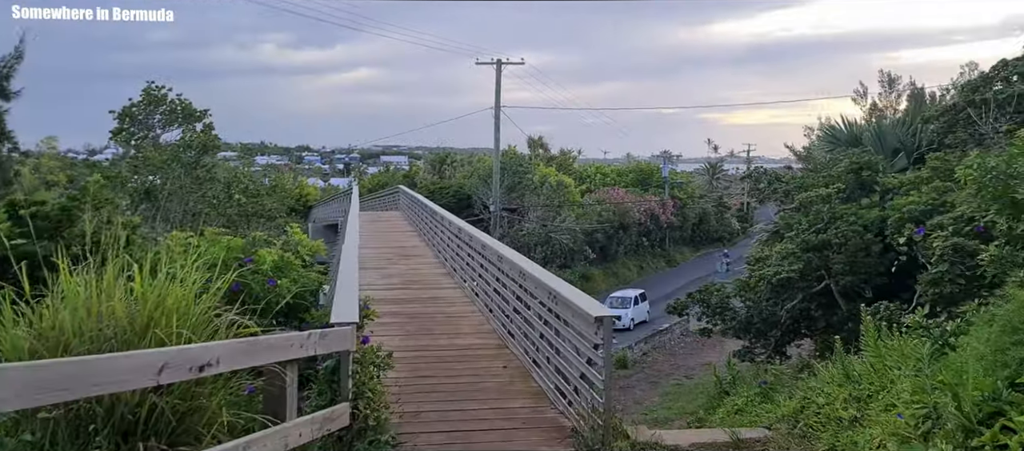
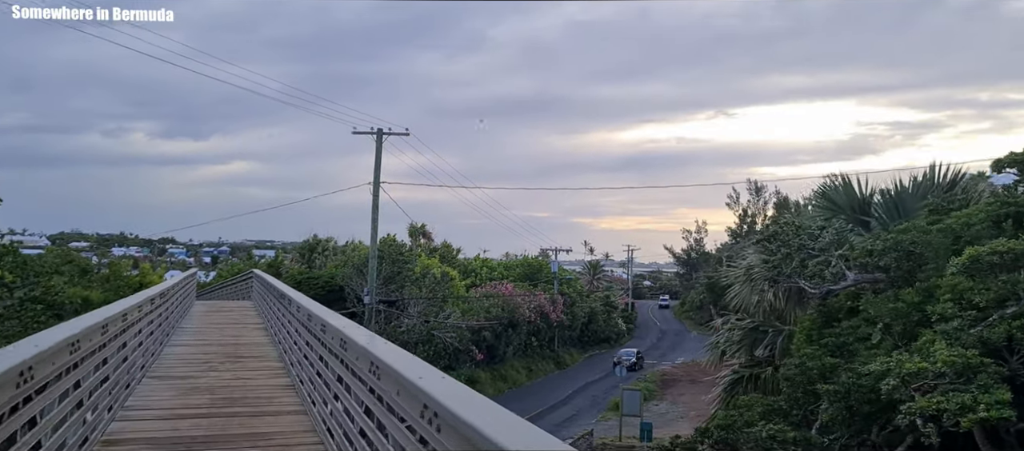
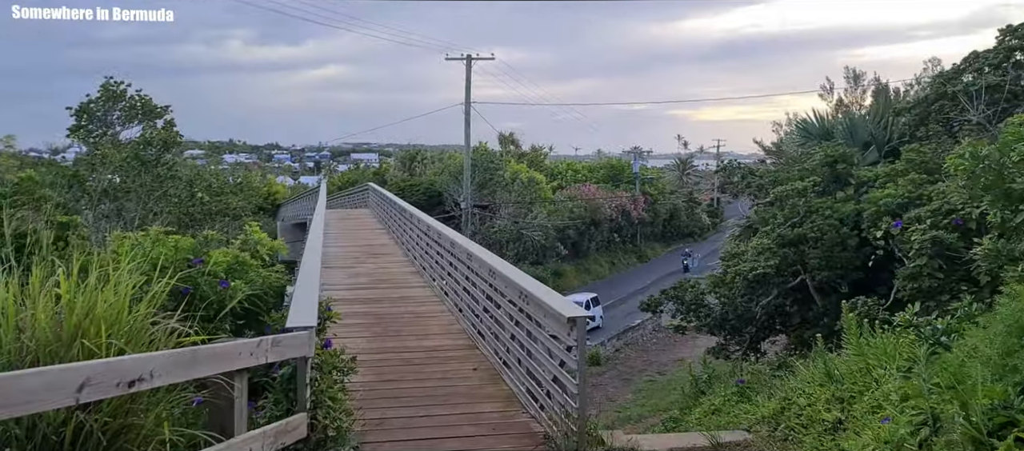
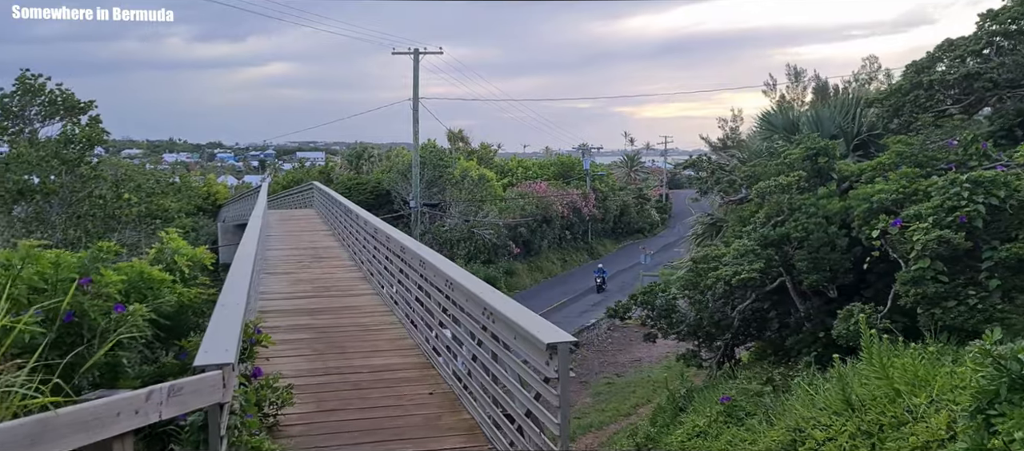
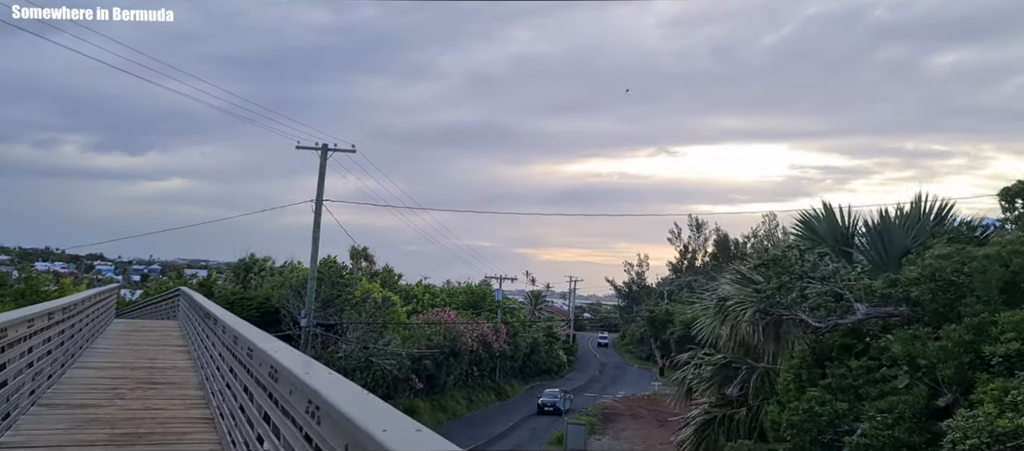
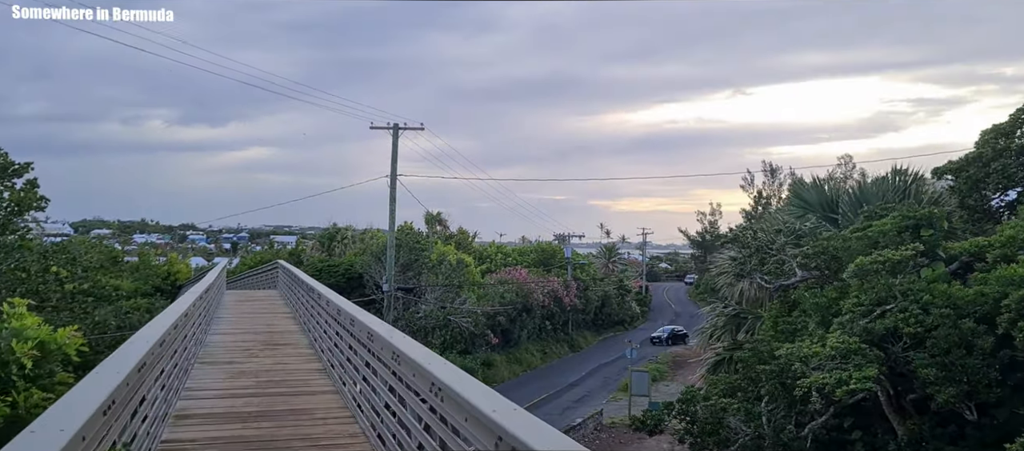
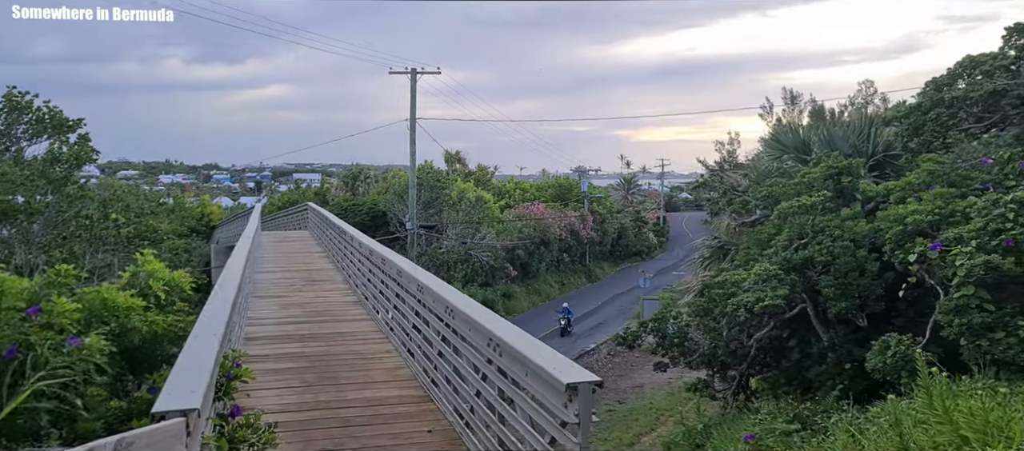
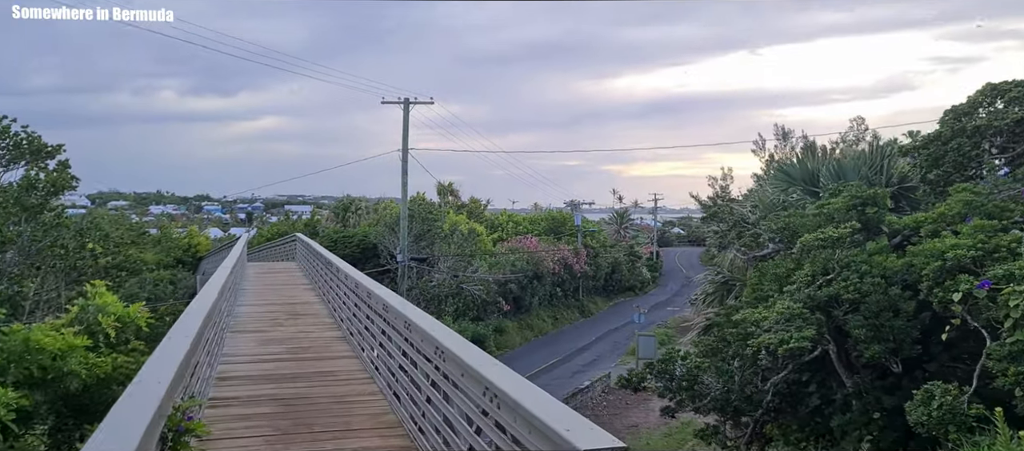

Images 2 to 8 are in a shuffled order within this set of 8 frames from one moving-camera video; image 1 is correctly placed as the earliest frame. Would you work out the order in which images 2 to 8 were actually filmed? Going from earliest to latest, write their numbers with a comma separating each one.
3, 4, 7, 8, 6, 2, 5
